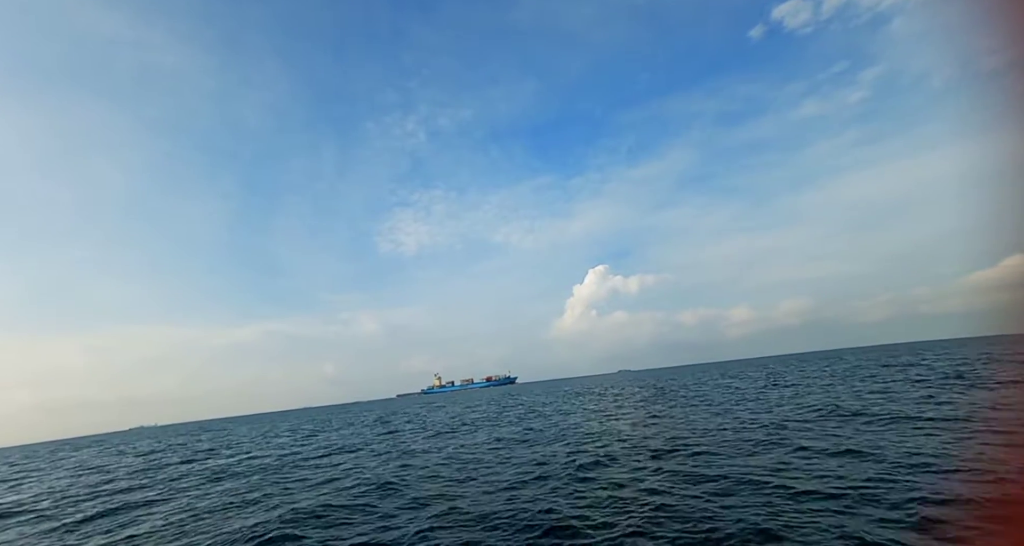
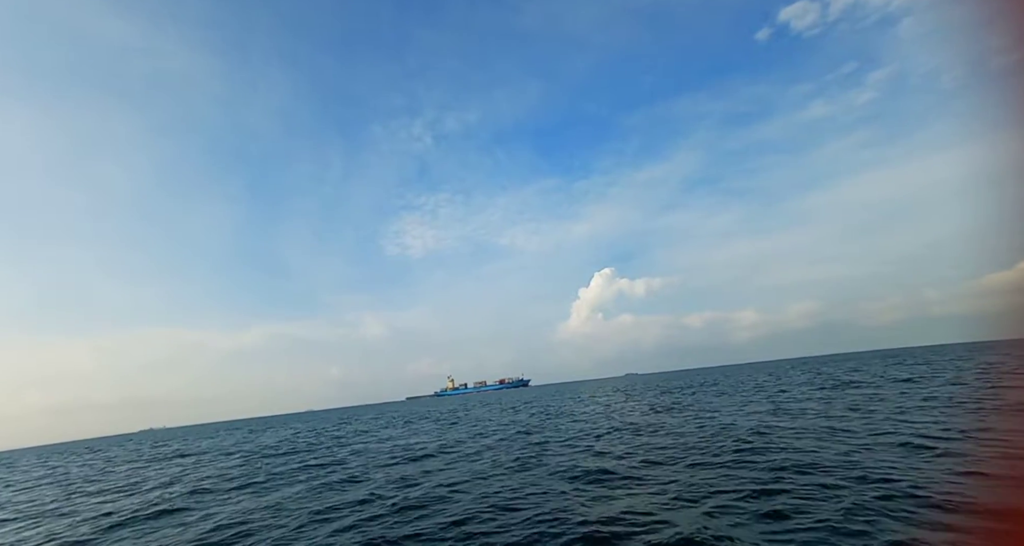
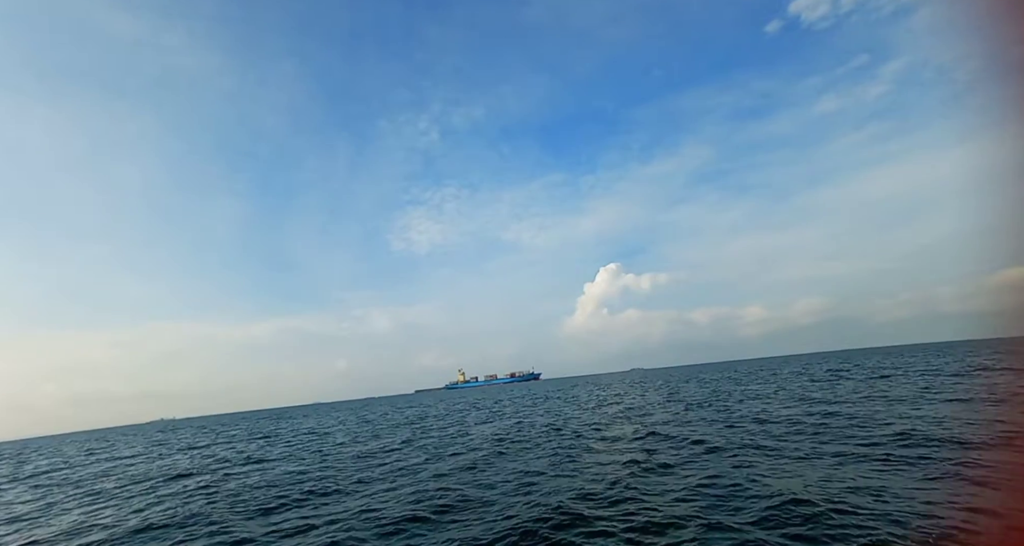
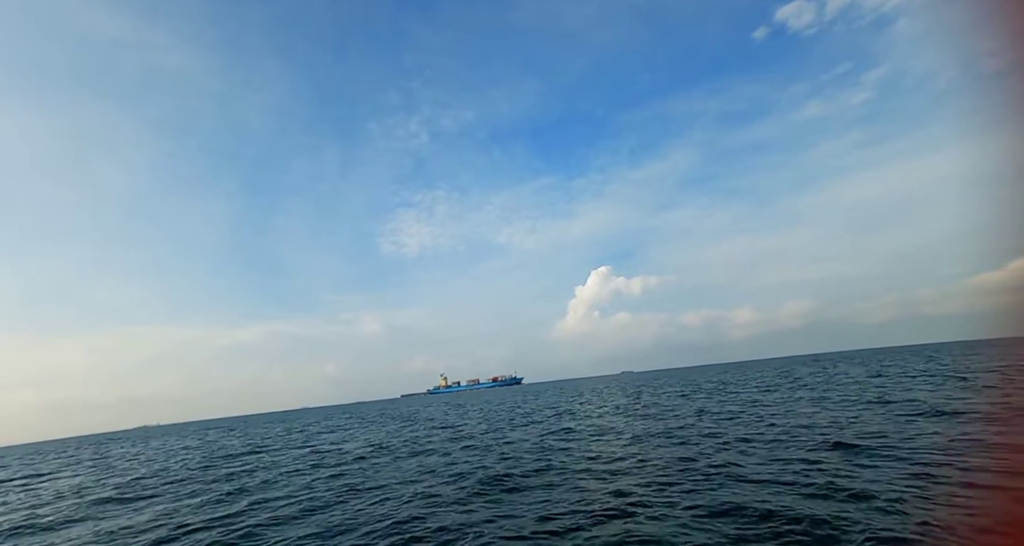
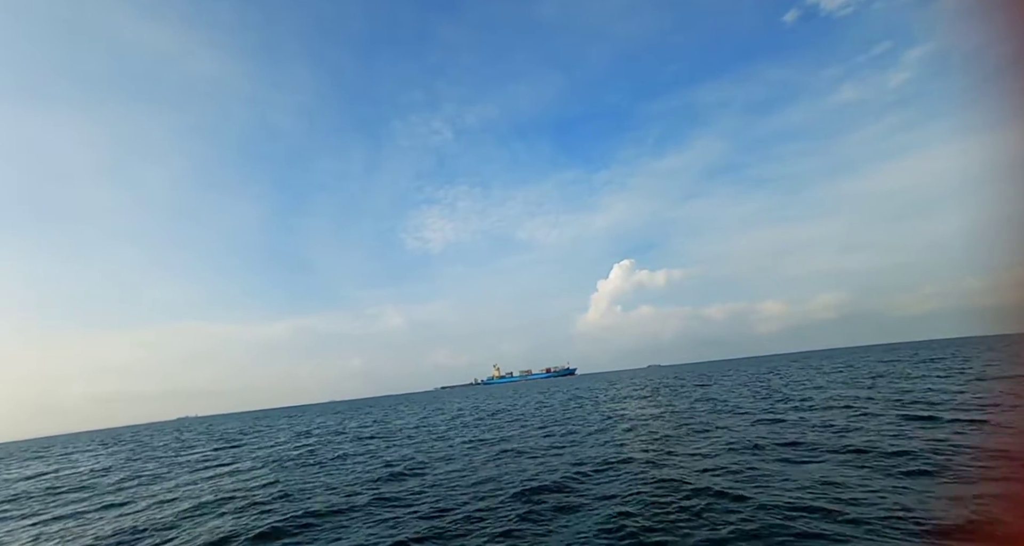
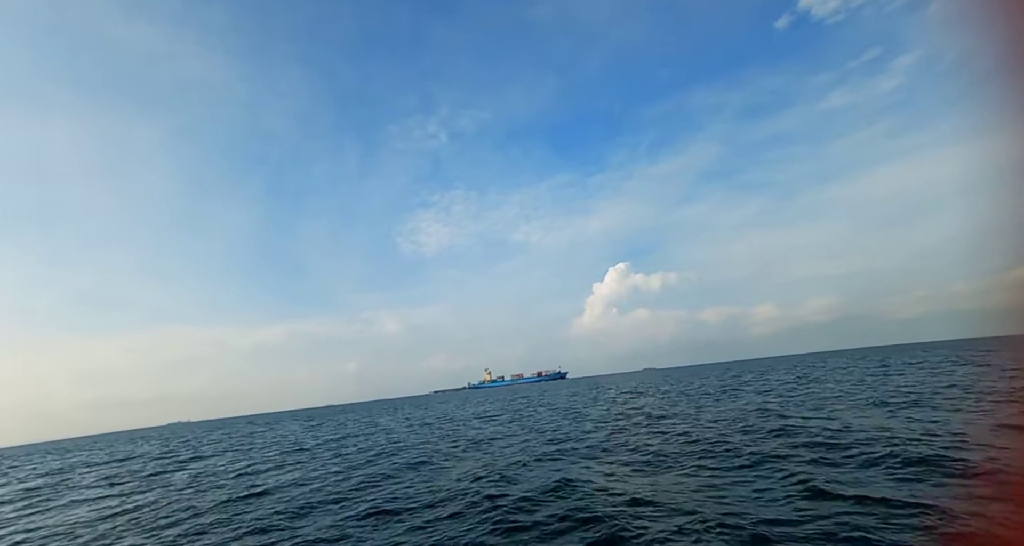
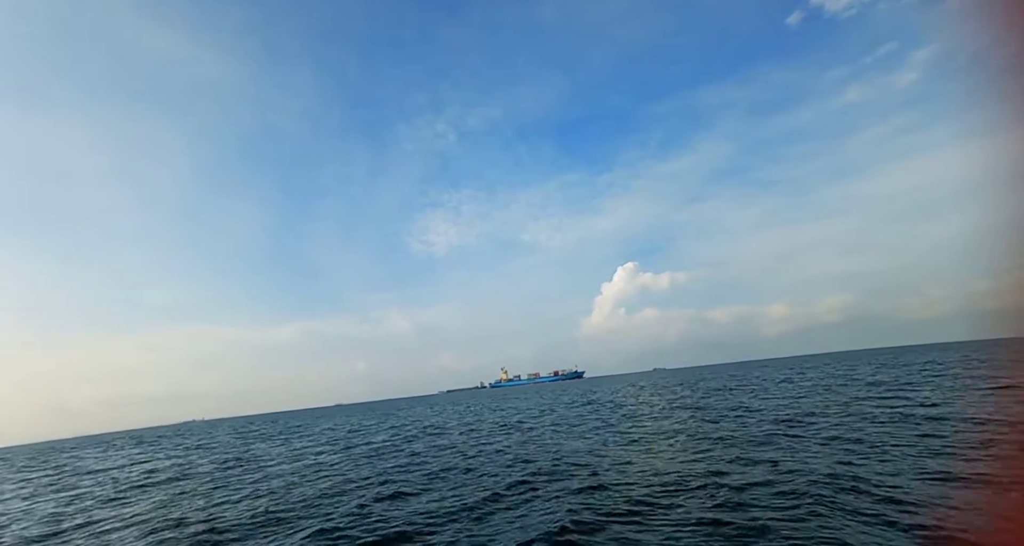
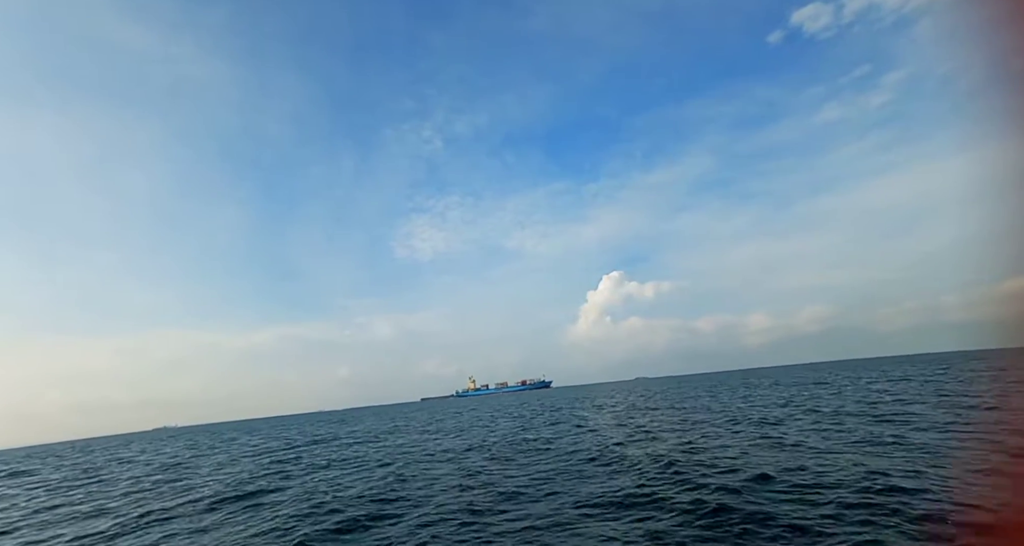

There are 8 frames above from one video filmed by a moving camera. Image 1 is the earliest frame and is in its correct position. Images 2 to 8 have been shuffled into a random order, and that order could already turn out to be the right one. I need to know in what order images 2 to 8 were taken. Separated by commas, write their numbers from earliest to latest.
4, 2, 3, 8, 6, 5, 7
